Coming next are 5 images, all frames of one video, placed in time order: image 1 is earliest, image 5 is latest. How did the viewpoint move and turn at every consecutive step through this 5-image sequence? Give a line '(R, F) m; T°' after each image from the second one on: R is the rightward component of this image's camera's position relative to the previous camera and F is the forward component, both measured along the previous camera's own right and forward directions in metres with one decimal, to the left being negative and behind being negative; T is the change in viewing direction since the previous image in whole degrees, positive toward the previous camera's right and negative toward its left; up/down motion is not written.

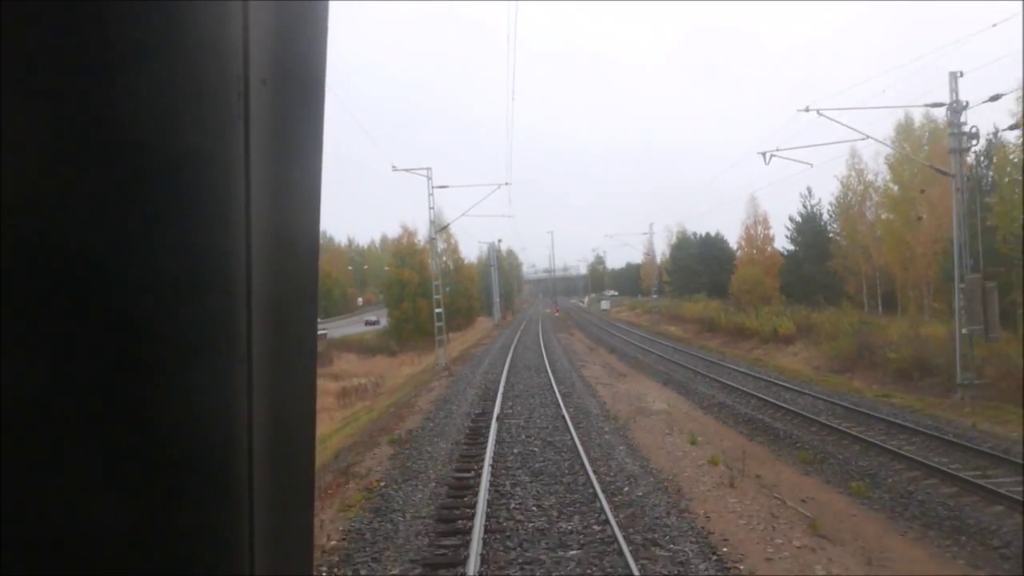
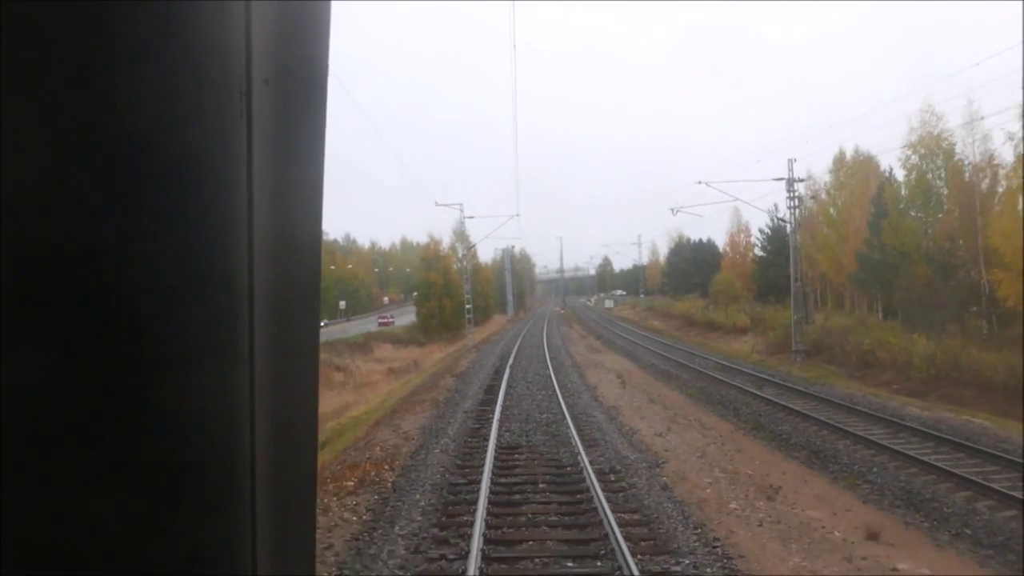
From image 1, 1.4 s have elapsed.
(0.0, -0.9) m; -1°
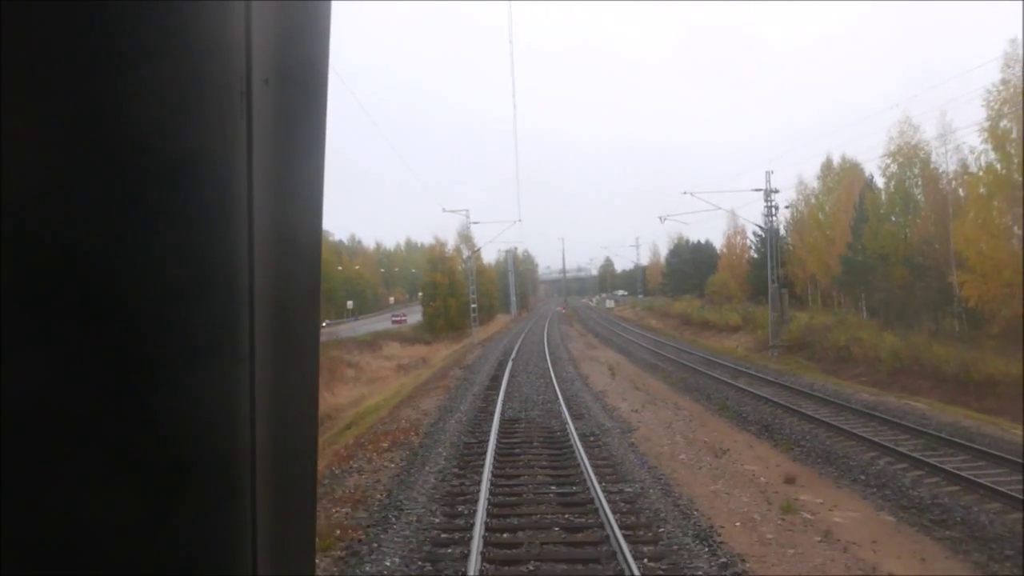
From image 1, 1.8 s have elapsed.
(0.0, -0.2) m; 0°
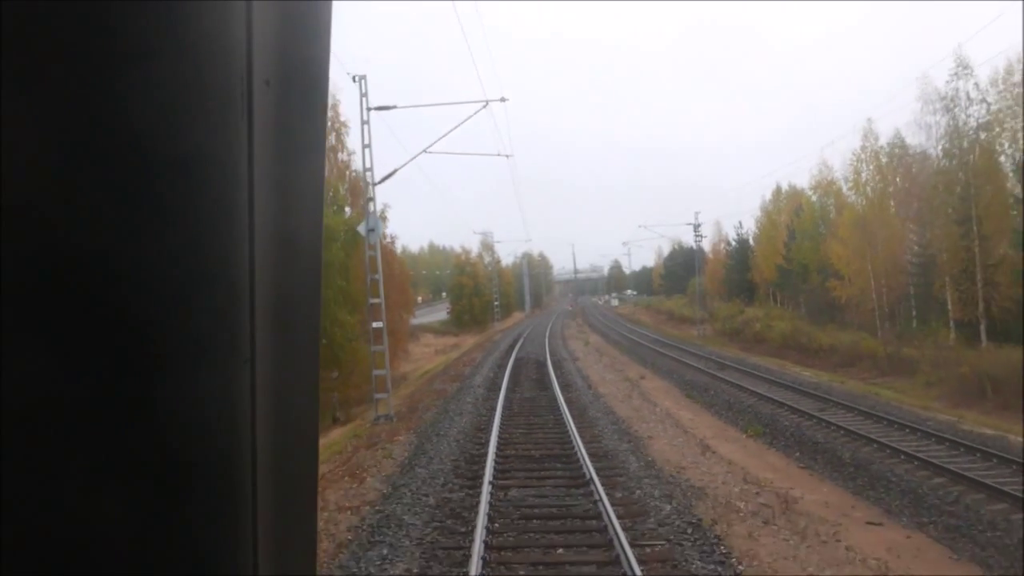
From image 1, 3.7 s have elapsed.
(0.0, -1.2) m; 0°
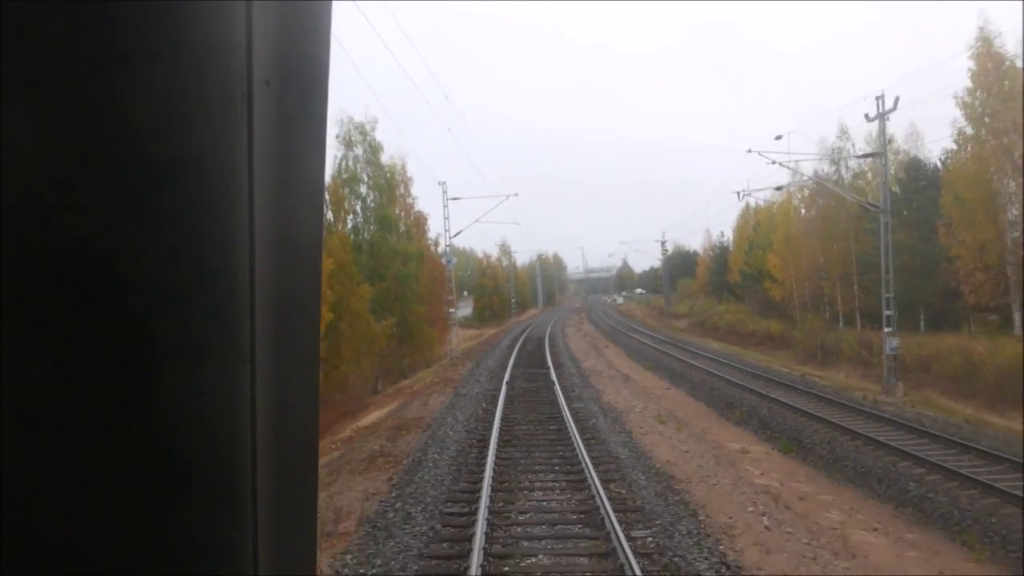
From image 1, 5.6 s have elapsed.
(-0.1, +1.5) m; 0°
